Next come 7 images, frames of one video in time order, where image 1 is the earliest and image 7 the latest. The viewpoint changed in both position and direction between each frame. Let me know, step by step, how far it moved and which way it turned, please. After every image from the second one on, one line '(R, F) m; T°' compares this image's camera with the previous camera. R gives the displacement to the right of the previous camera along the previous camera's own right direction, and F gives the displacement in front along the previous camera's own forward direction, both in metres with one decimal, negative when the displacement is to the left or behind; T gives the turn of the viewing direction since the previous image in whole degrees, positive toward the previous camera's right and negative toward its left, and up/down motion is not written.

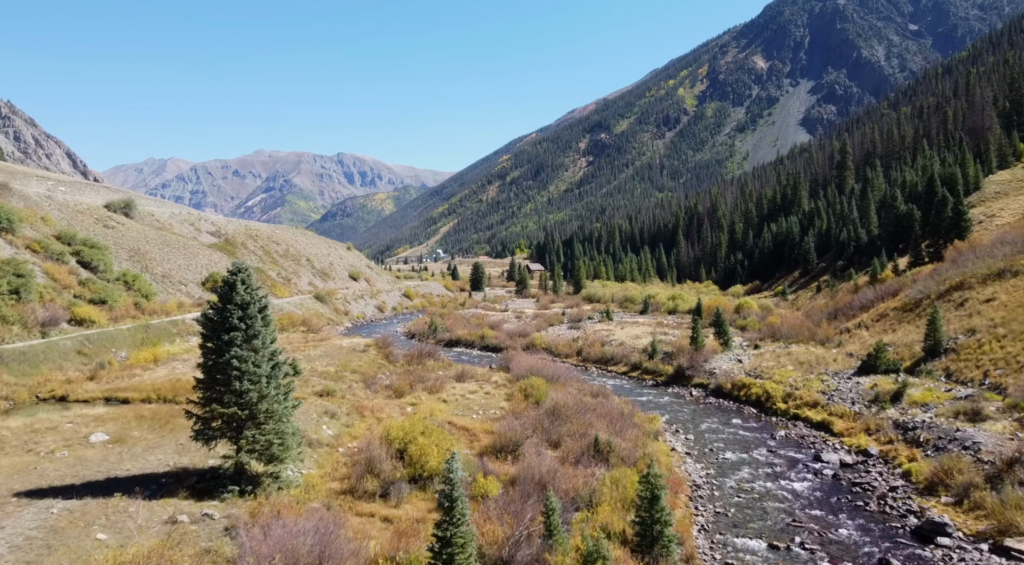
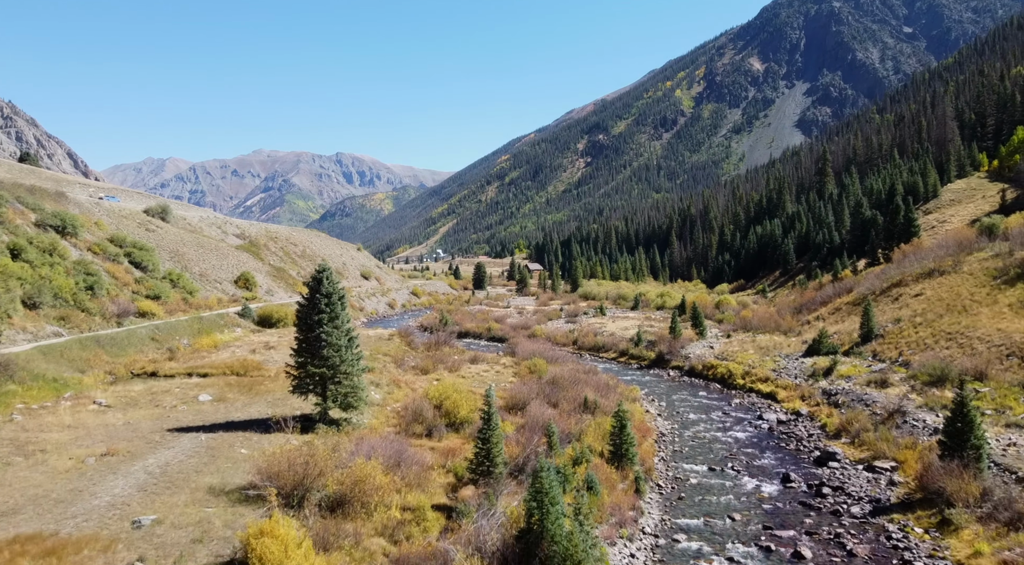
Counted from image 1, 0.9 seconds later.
(-0.5, -7.5) m; 0°
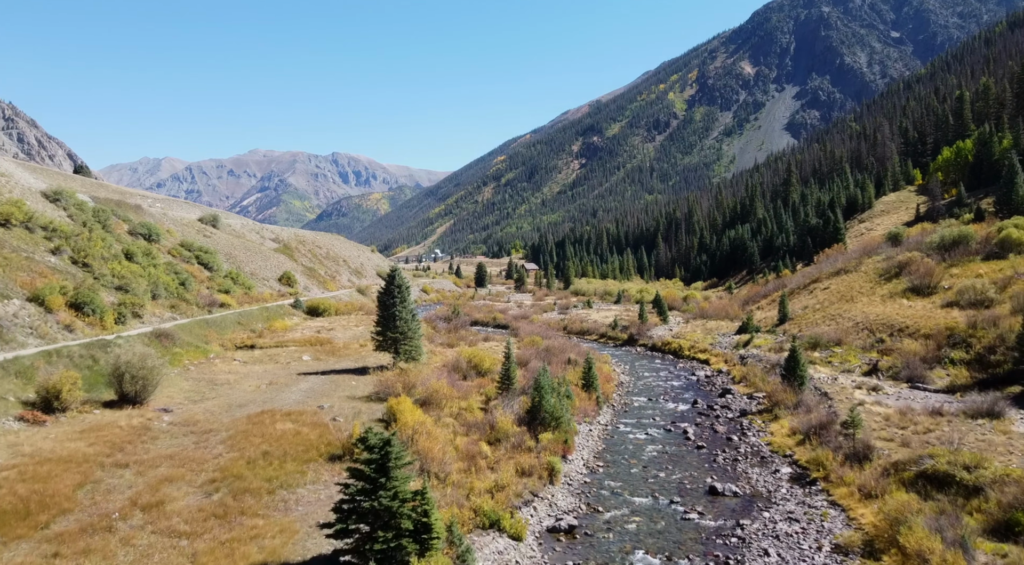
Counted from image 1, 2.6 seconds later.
(-0.7, -14.4) m; 0°
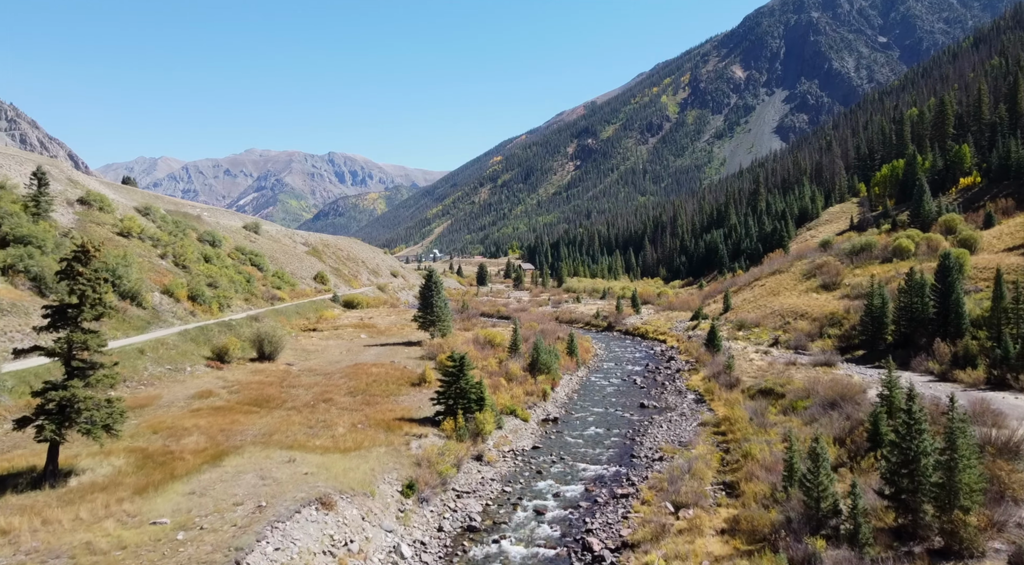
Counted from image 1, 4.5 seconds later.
(-0.7, -16.1) m; 0°
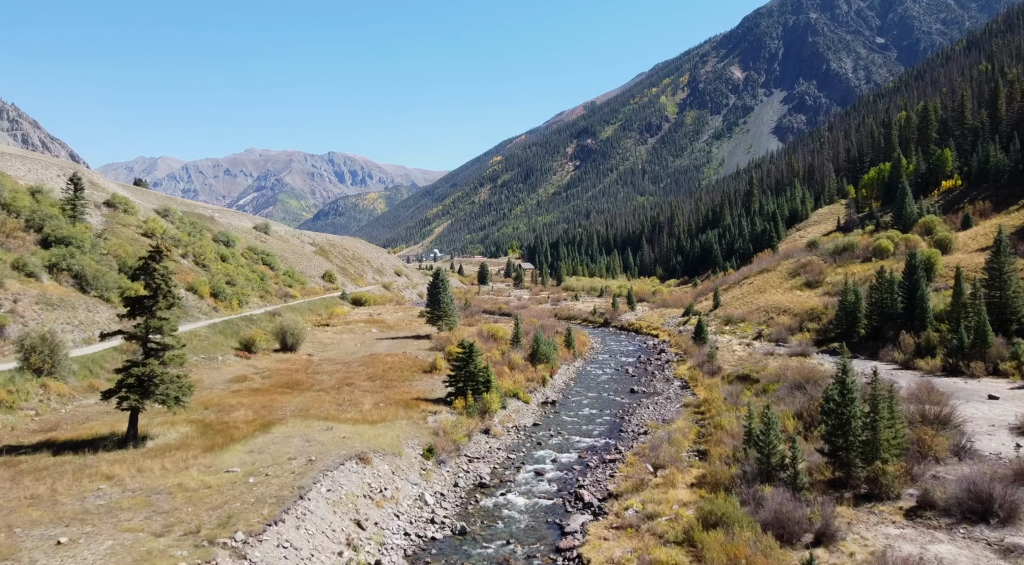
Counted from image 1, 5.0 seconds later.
(-0.2, -4.2) m; 0°
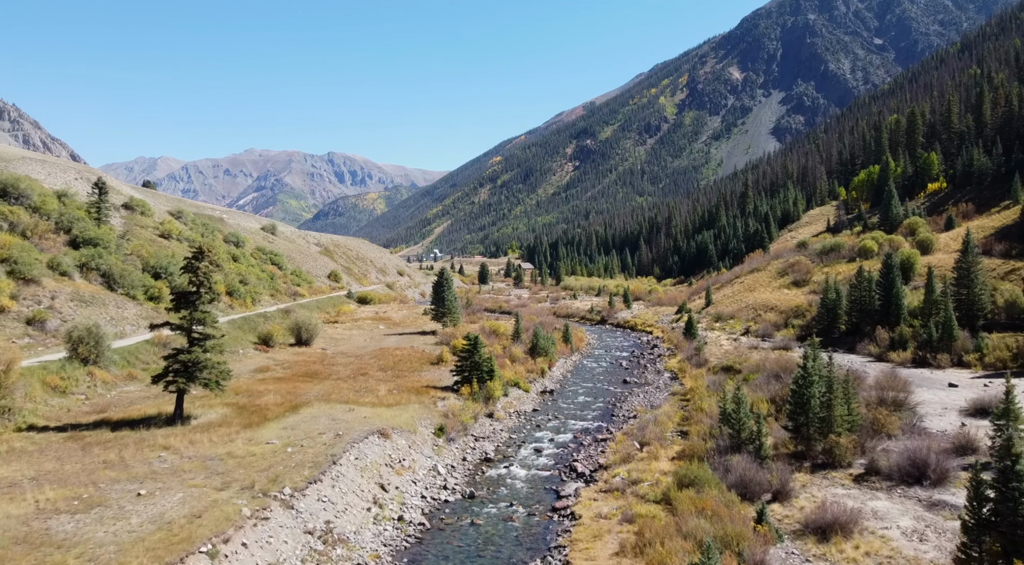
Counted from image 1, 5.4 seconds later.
(-0.1, -3.4) m; 0°
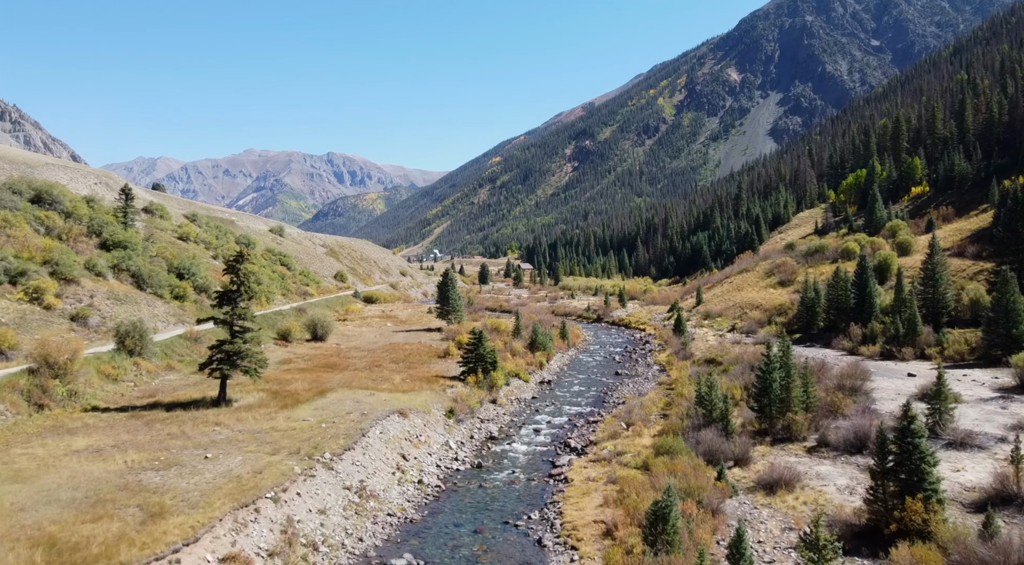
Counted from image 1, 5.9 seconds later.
(-0.1, -4.2) m; 0°
